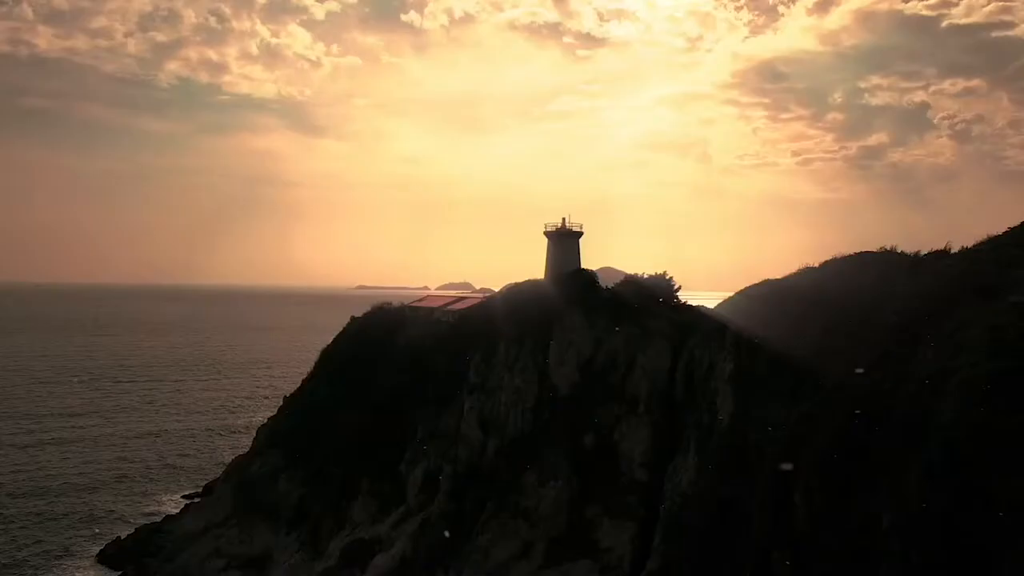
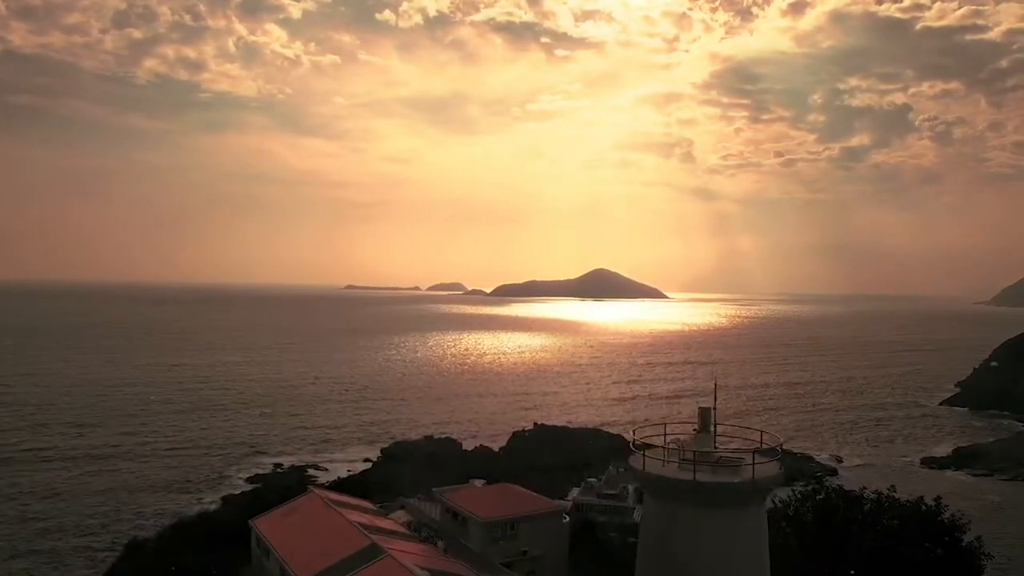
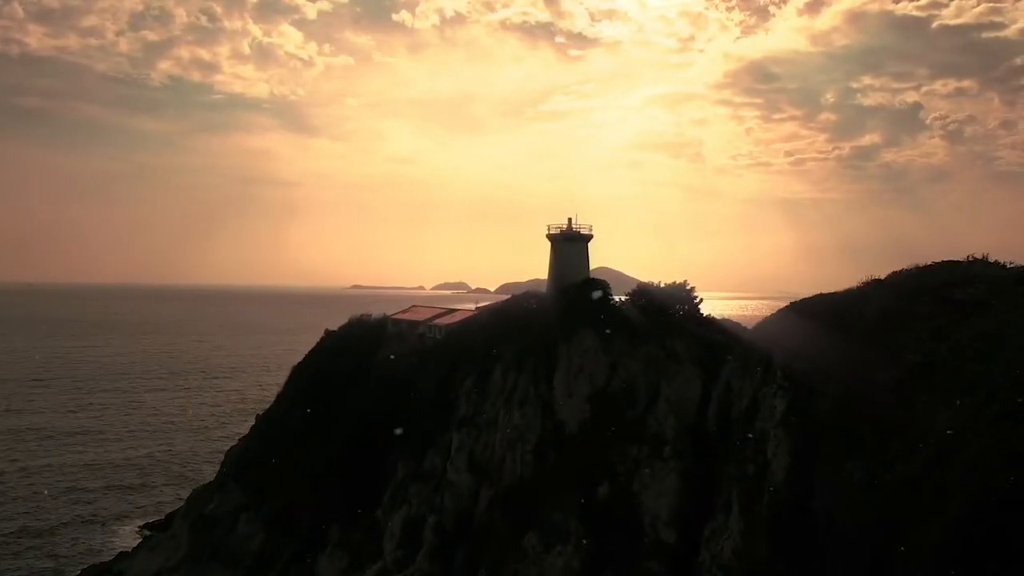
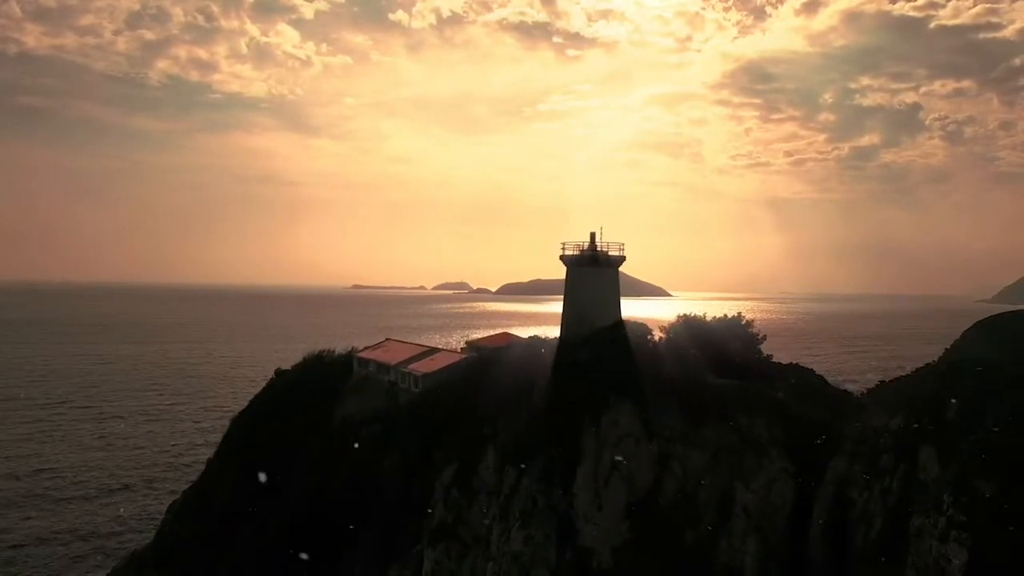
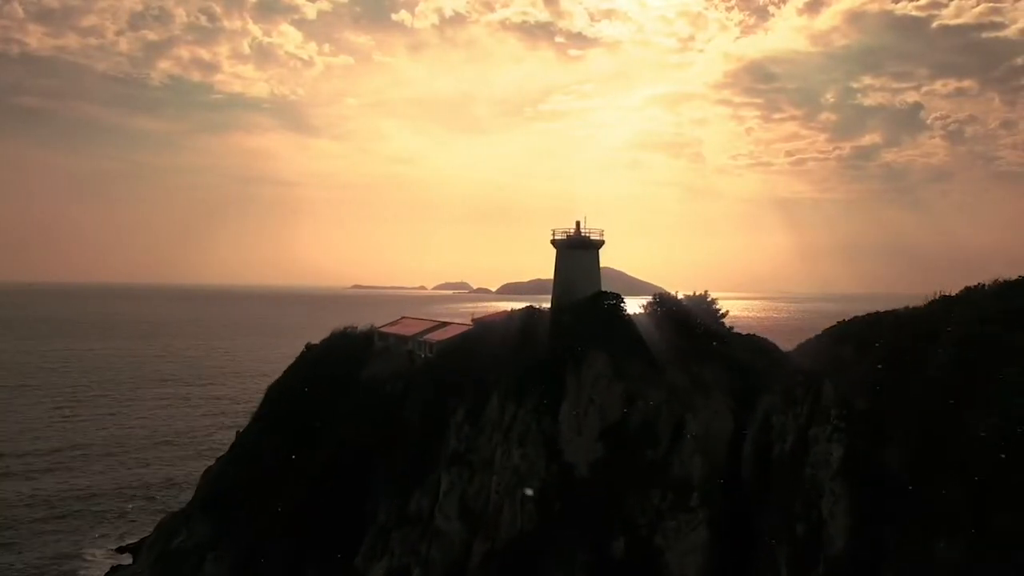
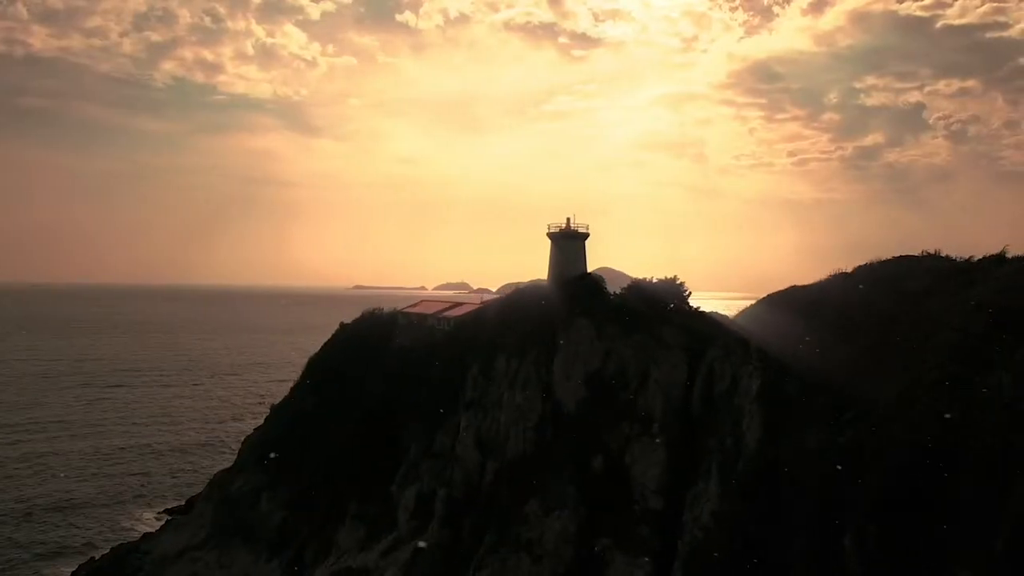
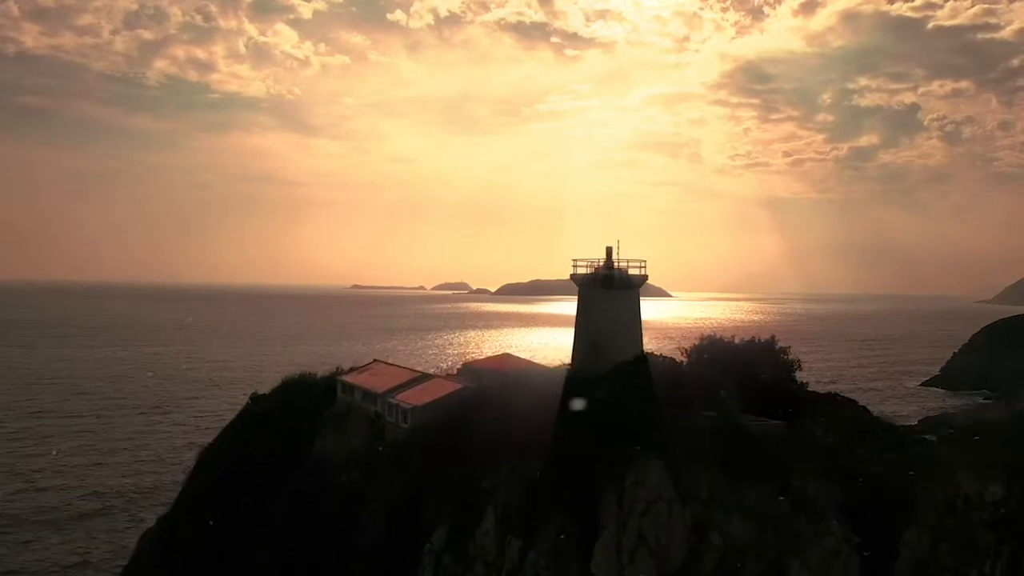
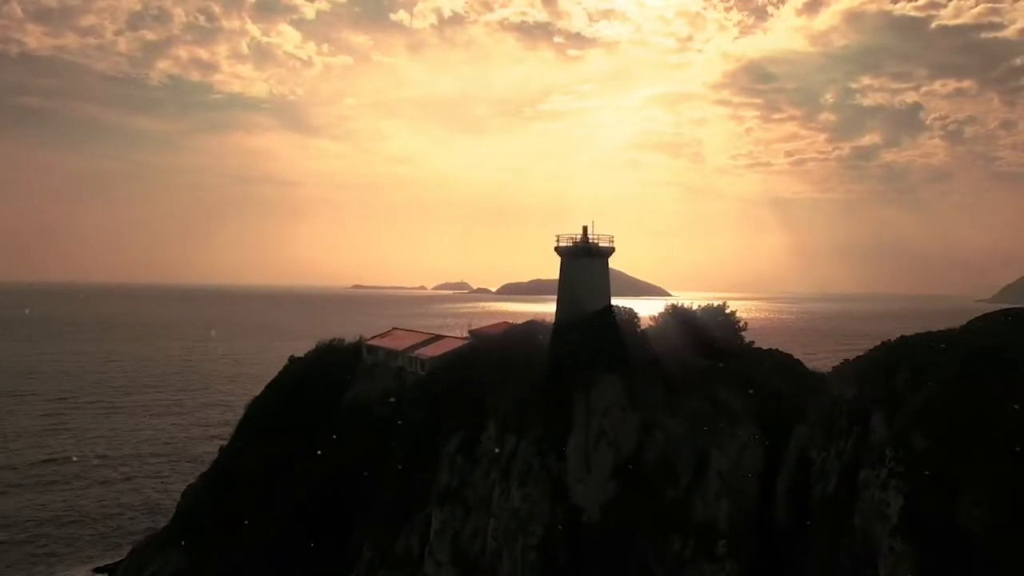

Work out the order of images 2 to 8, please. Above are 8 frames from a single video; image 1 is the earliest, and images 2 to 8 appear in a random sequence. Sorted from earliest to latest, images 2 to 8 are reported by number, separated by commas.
6, 3, 5, 8, 4, 7, 2
